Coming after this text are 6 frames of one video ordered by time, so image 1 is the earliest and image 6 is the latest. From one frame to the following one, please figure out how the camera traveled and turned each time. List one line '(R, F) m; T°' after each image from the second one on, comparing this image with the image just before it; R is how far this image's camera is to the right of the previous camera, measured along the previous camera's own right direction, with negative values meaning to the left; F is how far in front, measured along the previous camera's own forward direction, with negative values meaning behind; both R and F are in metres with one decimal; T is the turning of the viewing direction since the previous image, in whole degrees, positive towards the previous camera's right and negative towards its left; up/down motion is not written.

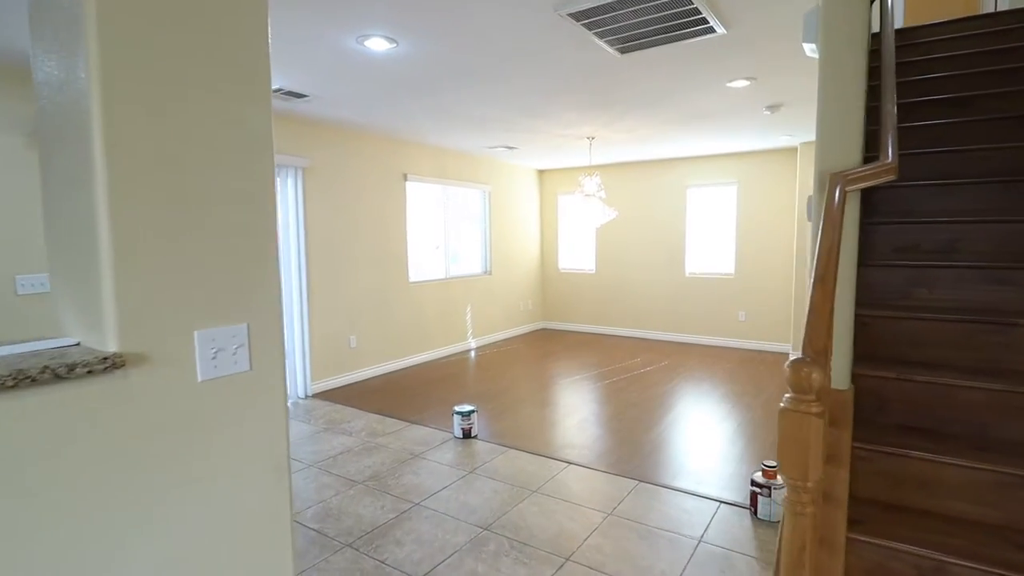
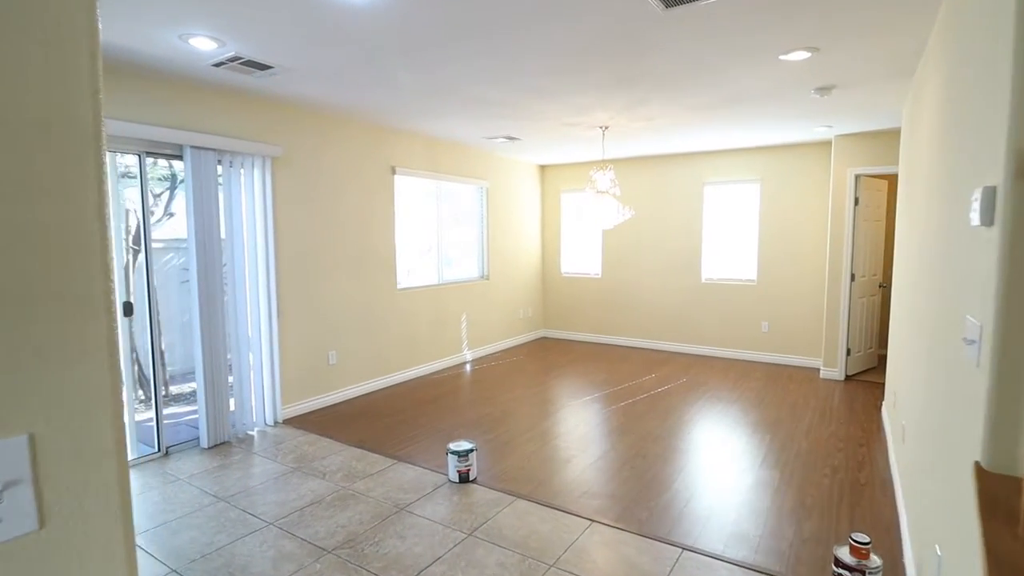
(-0.1, +0.6) m; +1°
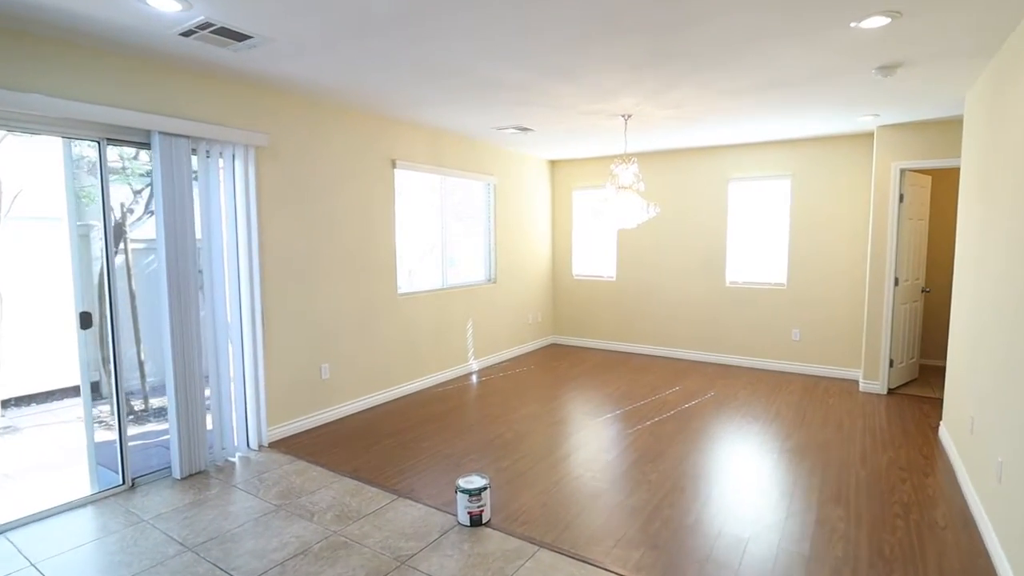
(-0.1, +0.4) m; 0°
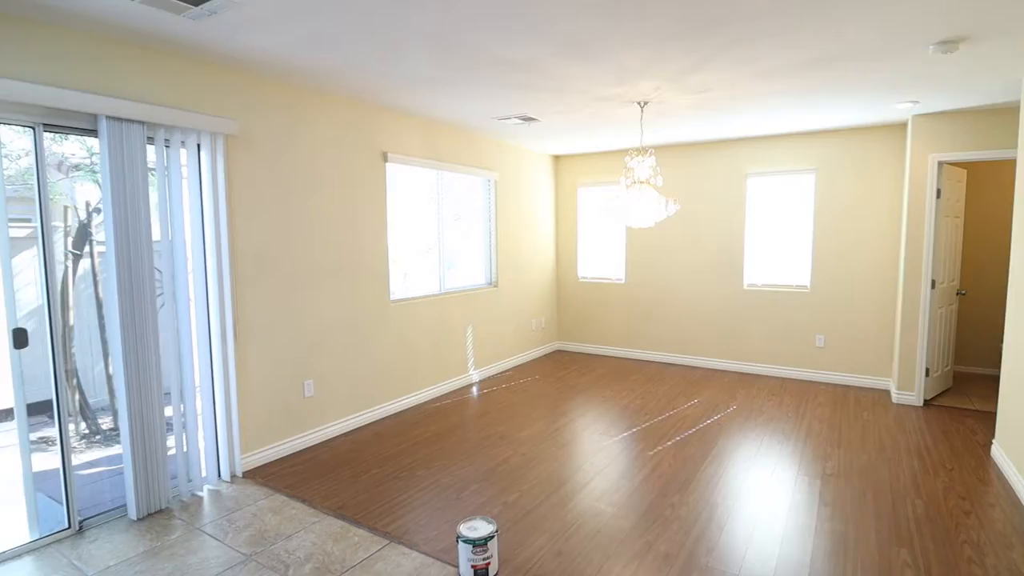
(-0.1, +0.4) m; 0°
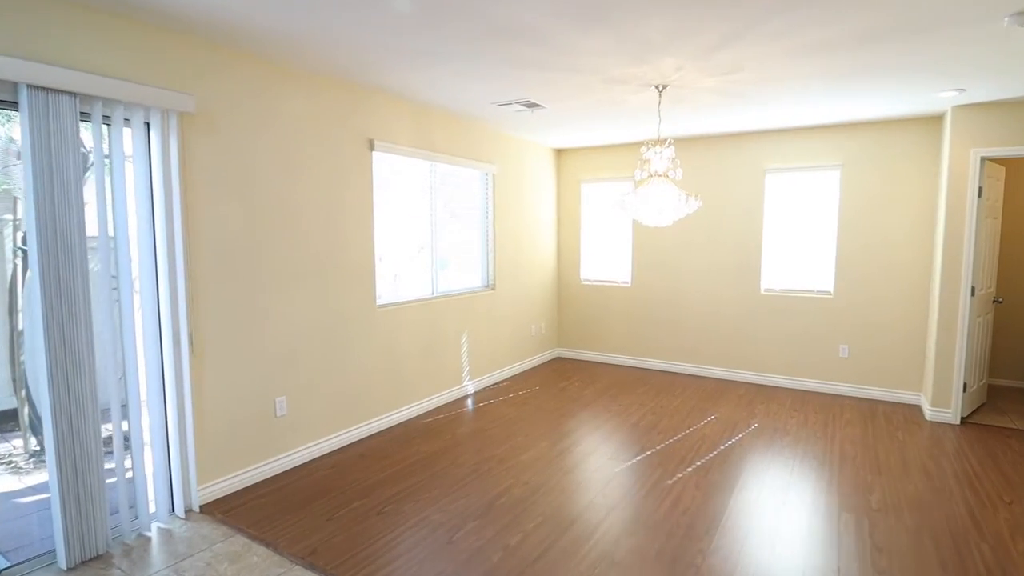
(0.0, +0.4) m; +1°
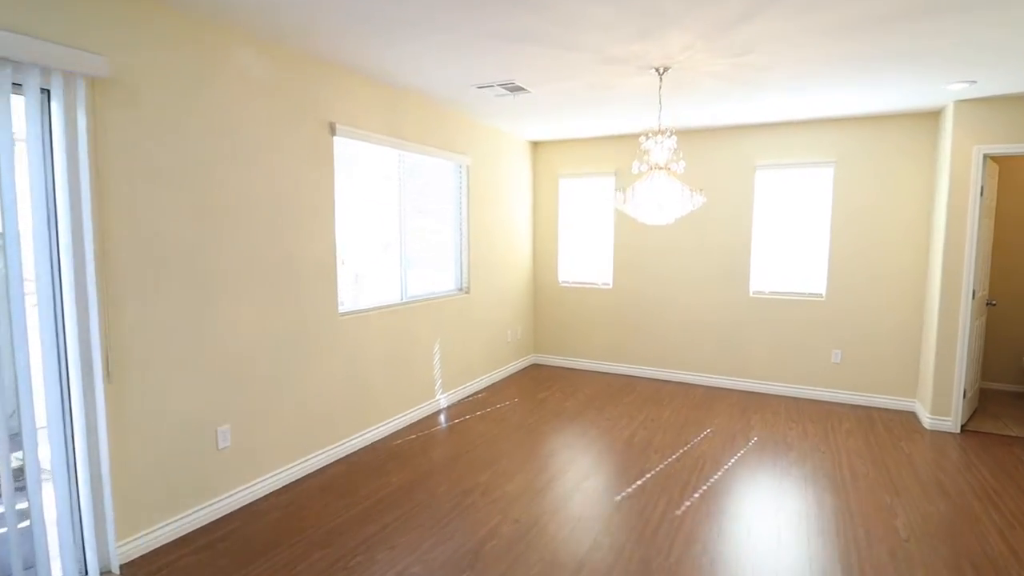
(-0.1, +0.4) m; +4°
